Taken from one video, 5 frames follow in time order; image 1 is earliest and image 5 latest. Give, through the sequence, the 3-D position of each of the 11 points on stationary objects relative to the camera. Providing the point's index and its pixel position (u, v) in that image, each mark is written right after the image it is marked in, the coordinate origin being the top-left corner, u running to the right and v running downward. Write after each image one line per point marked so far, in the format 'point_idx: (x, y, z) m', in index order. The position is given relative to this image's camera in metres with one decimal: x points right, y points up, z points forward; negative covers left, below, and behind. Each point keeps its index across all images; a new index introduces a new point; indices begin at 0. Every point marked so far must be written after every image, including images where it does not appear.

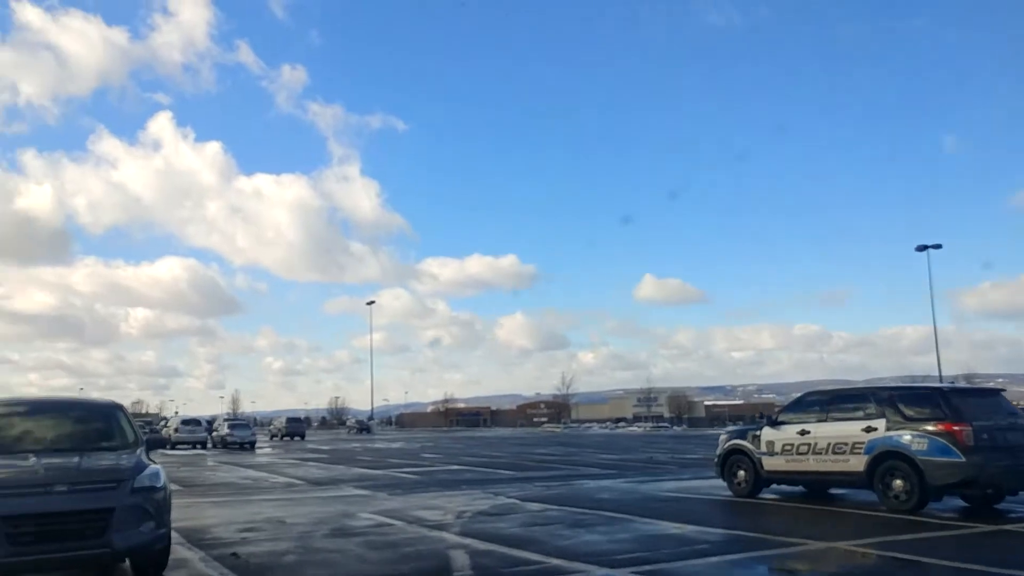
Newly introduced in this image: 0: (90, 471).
0: (-4.2, -1.8, +8.4) m
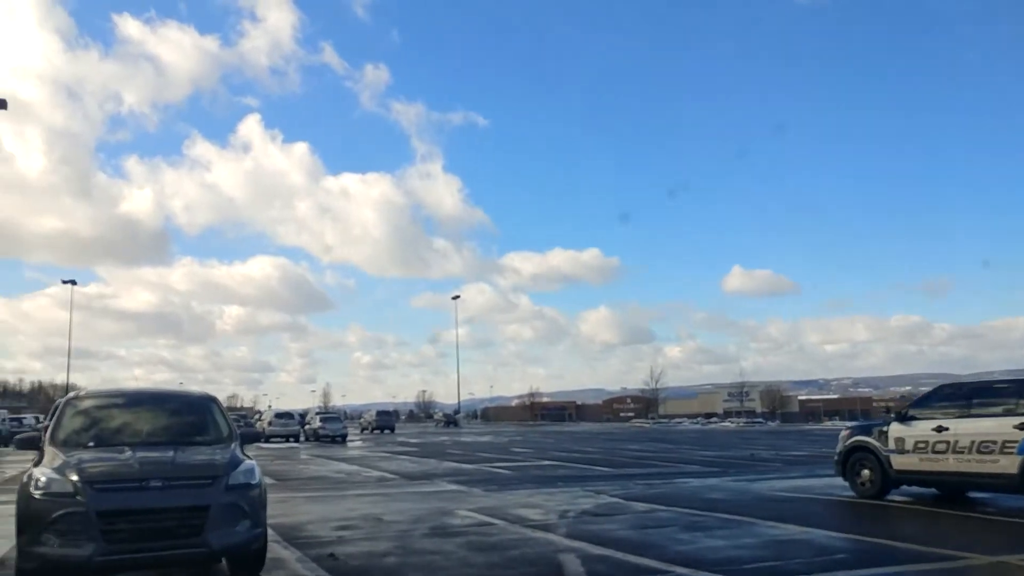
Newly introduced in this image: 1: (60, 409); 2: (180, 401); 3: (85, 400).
0: (-3.1, -1.7, +8.0) m
1: (-5.0, -1.4, +9.4) m
2: (-3.9, -1.3, +9.9) m
3: (-4.8, -1.3, +9.6) m
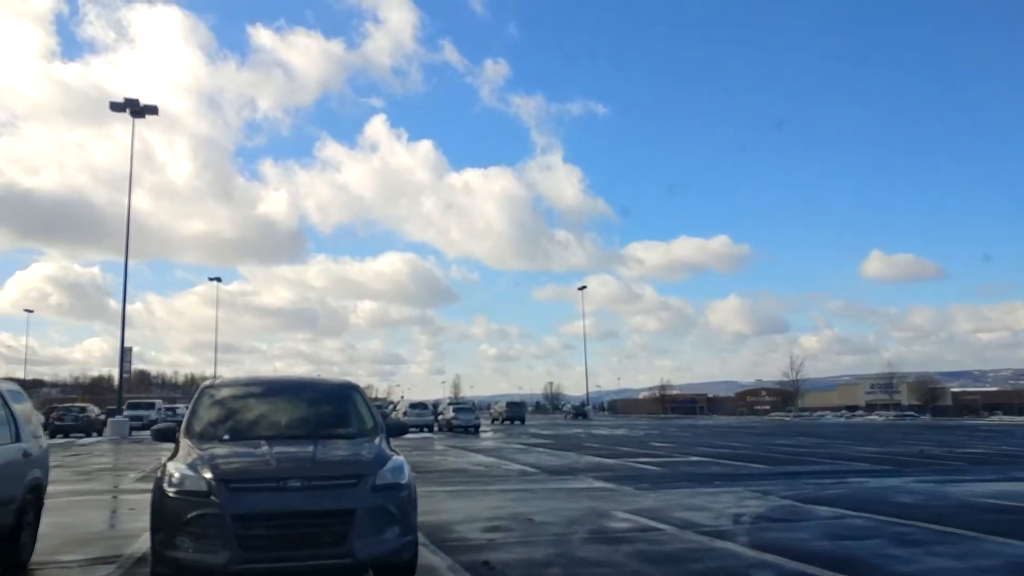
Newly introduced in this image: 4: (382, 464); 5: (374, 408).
0: (-1.5, -1.4, +7.0) m
1: (-3.3, -1.1, +8.7) m
2: (-2.1, -1.1, +9.0) m
3: (-3.0, -1.1, +8.8) m
4: (-1.1, -1.5, +7.2) m
5: (-1.5, -1.3, +9.0) m
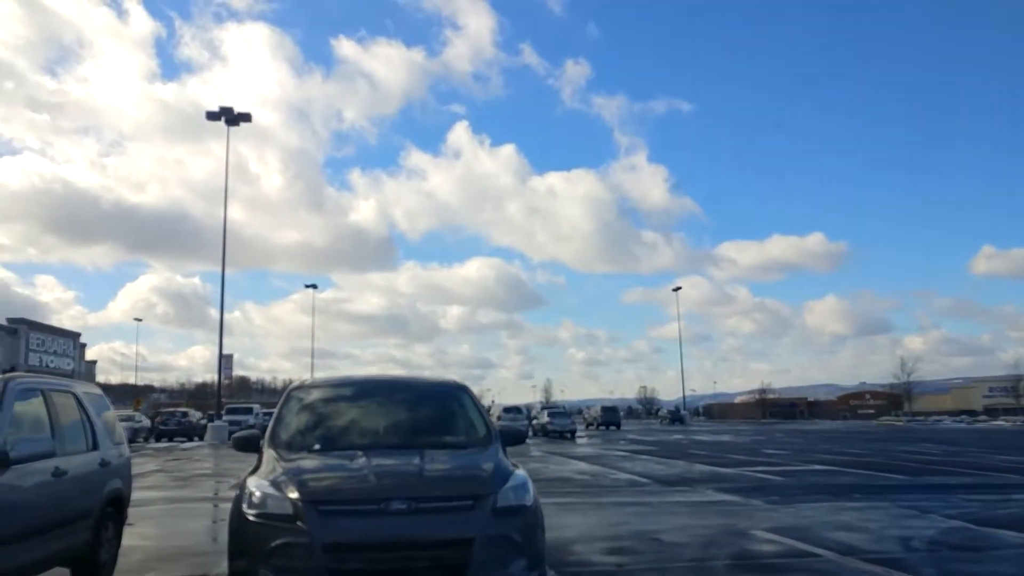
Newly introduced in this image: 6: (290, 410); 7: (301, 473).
0: (-0.5, -1.3, +5.7) m
1: (-2.1, -1.0, +7.6) m
2: (-0.8, -0.9, +7.7) m
3: (-1.8, -0.9, +7.7) m
4: (-0.1, -1.3, +5.9) m
5: (-0.2, -1.1, +7.7) m
6: (-1.9, -1.1, +7.4) m
7: (-1.4, -1.3, +5.8) m
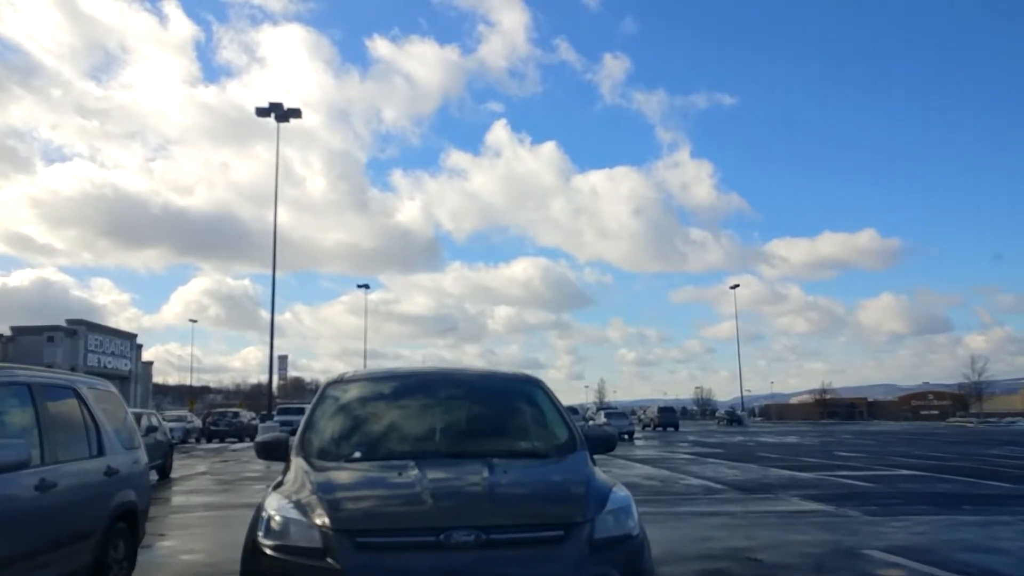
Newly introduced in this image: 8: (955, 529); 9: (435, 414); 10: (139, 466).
0: (0.0, -1.1, +4.2) m
1: (-1.4, -0.8, +6.3) m
2: (-0.2, -0.7, +6.3) m
3: (-1.2, -0.7, +6.3) m
4: (+0.5, -1.1, +4.4) m
5: (+0.4, -0.9, +6.2) m
6: (-1.3, -0.9, +6.1) m
7: (-0.9, -1.0, +4.4) m
8: (+5.8, -3.2, +11.1) m
9: (-0.5, -0.9, +6.0) m
10: (-3.6, -1.7, +8.1) m
